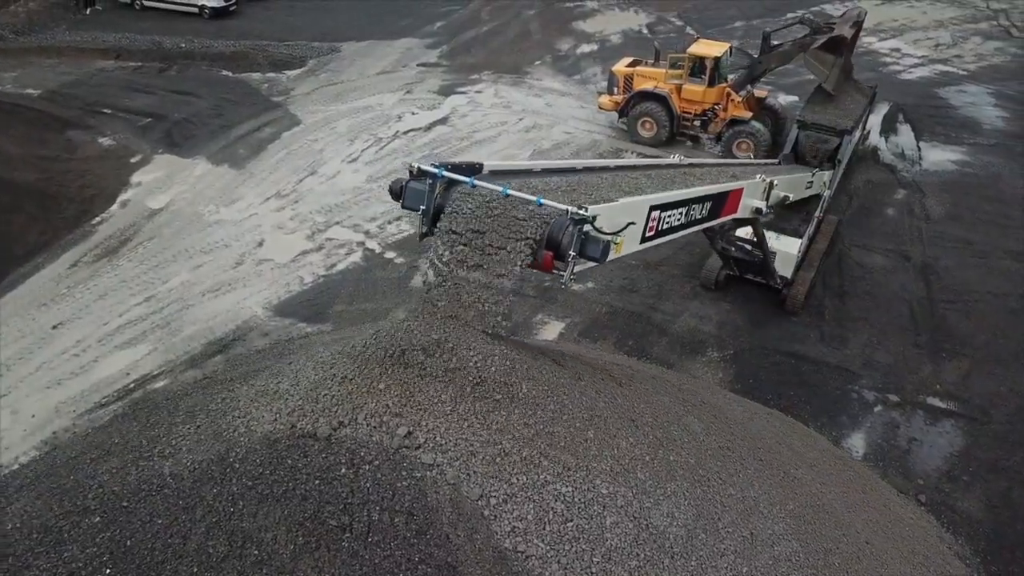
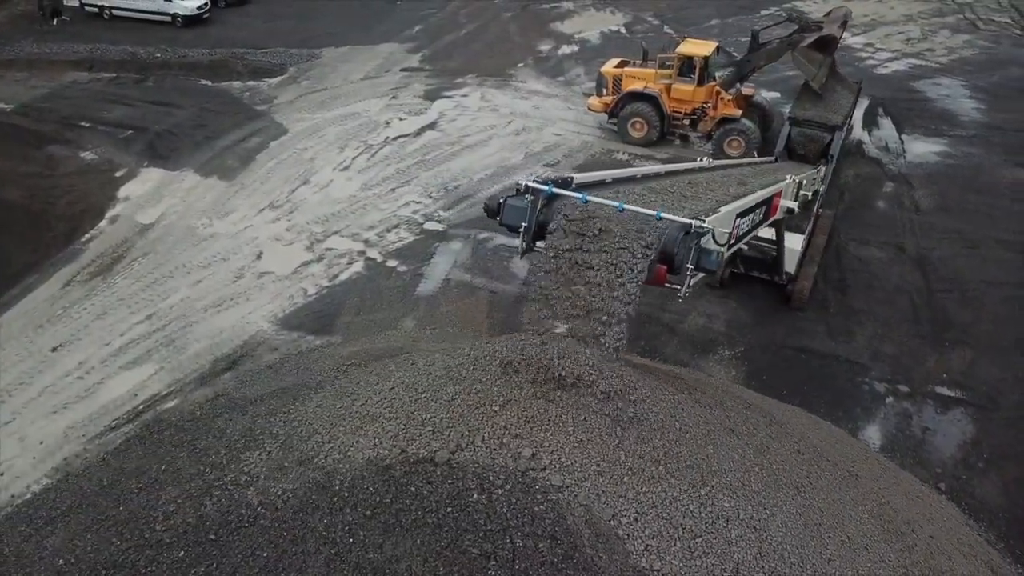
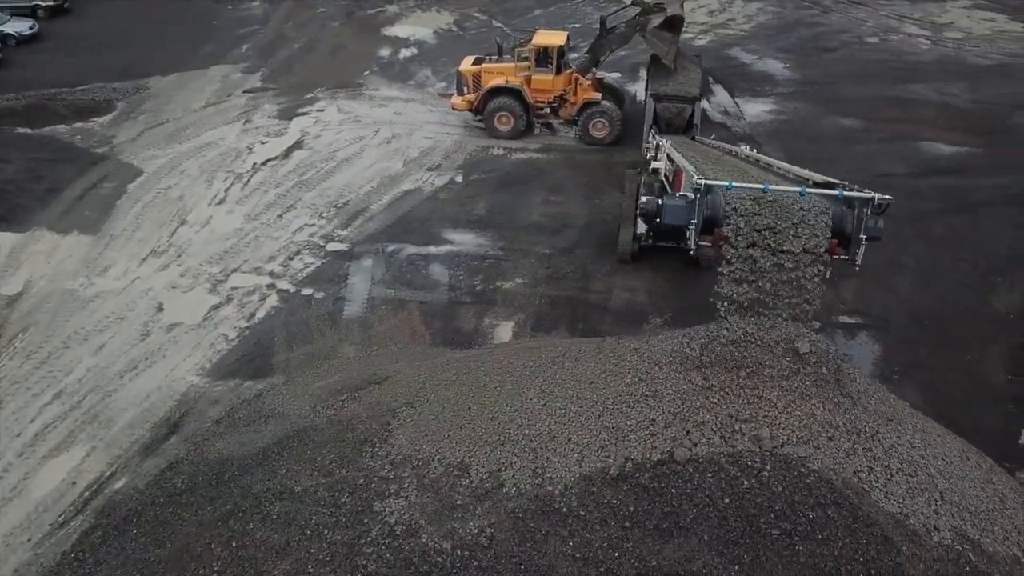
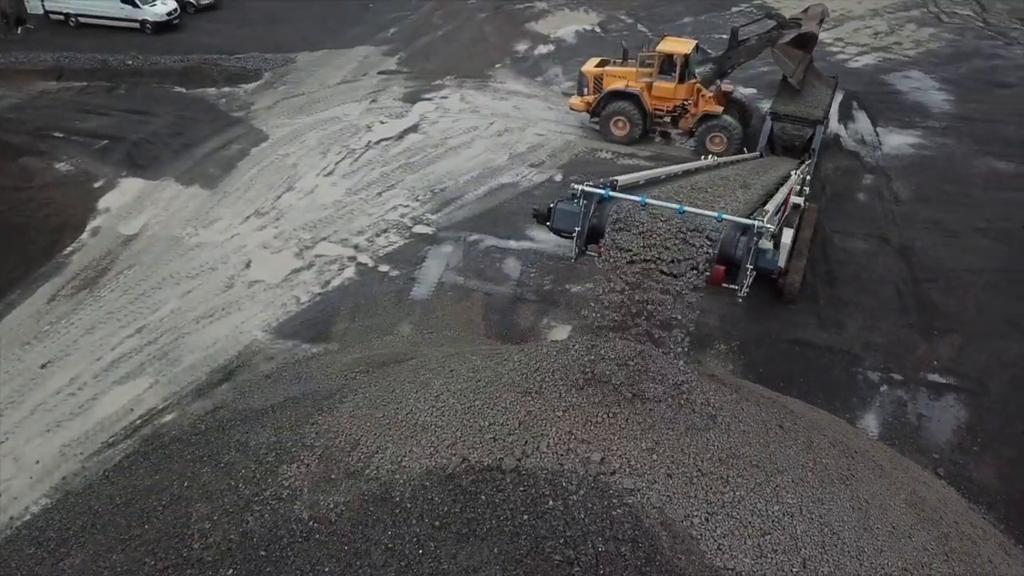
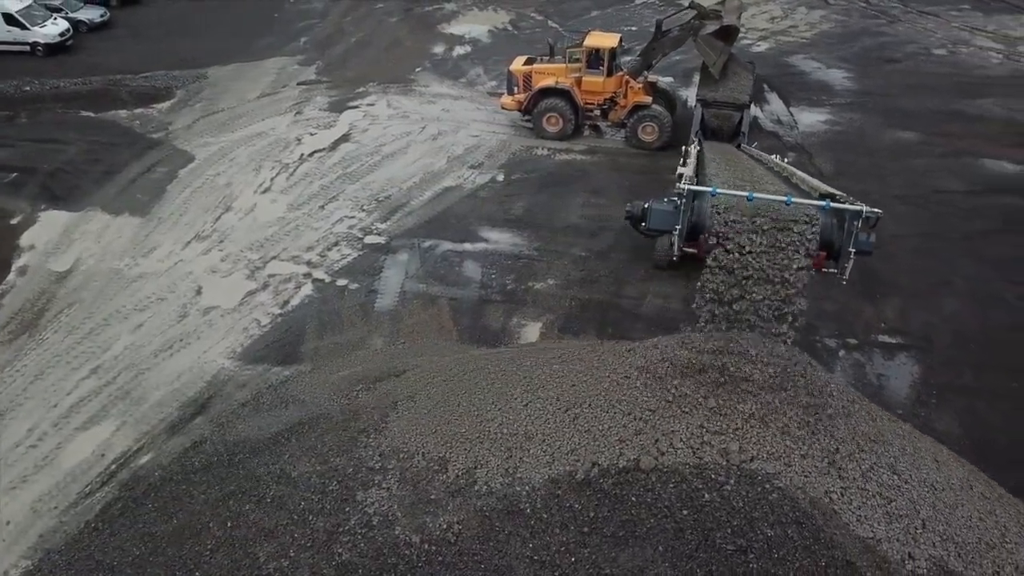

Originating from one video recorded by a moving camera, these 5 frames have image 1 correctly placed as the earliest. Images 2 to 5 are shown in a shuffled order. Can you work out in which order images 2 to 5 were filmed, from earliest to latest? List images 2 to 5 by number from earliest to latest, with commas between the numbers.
2, 4, 5, 3
